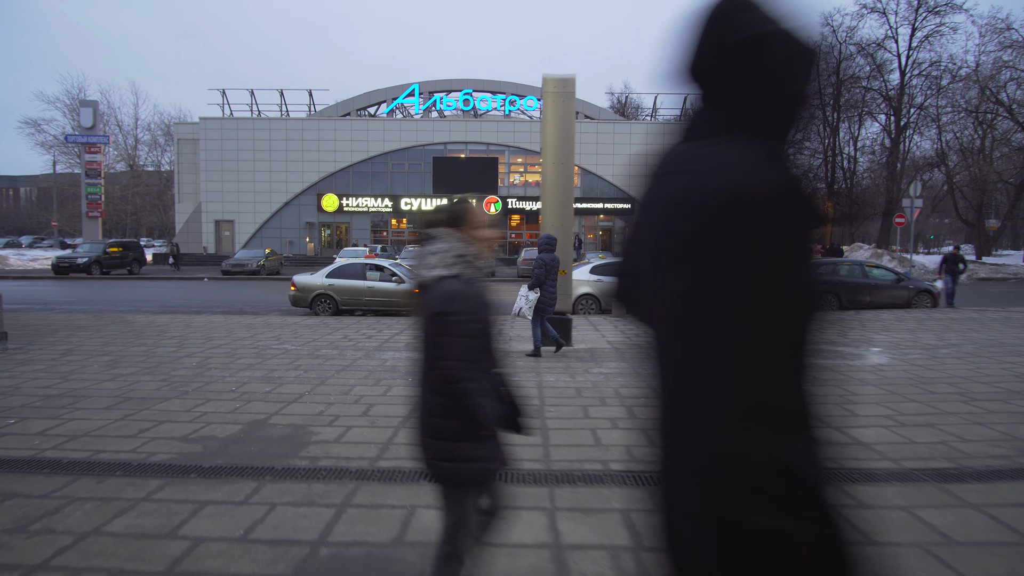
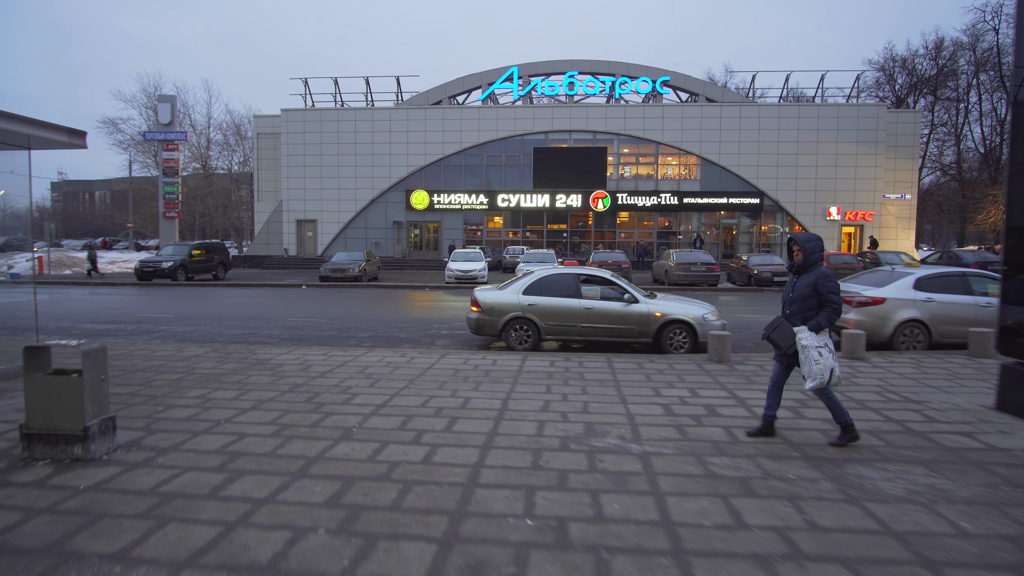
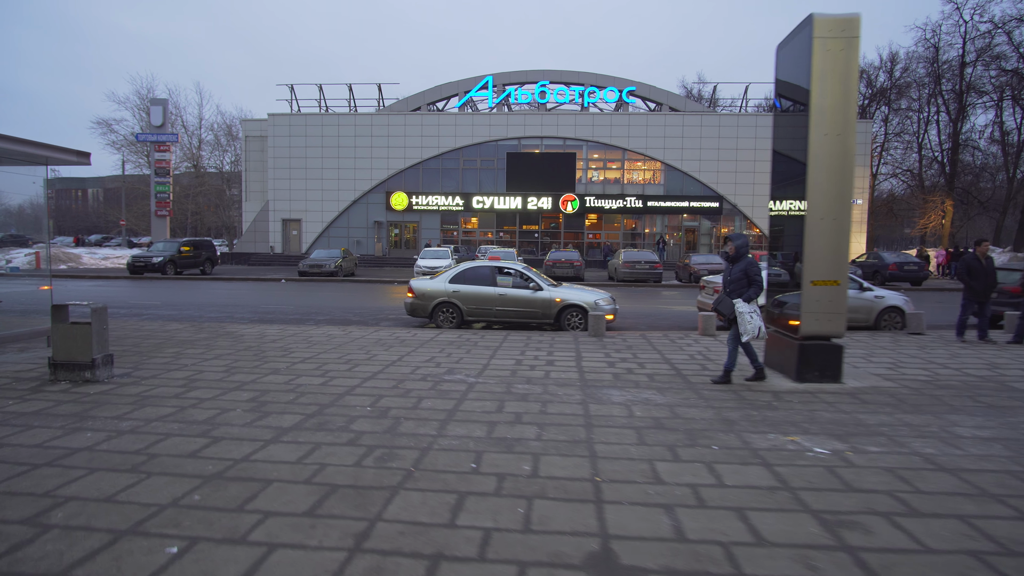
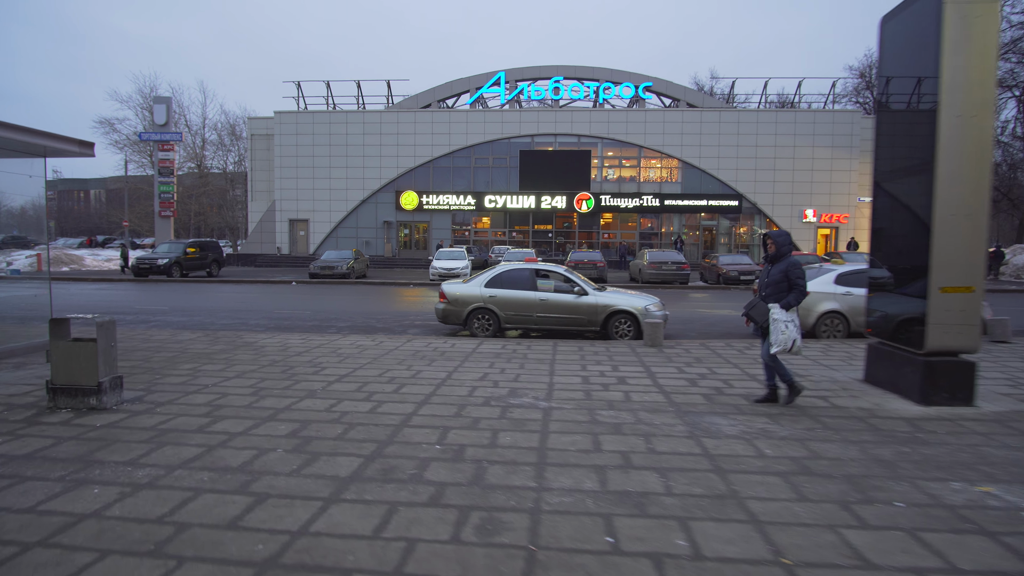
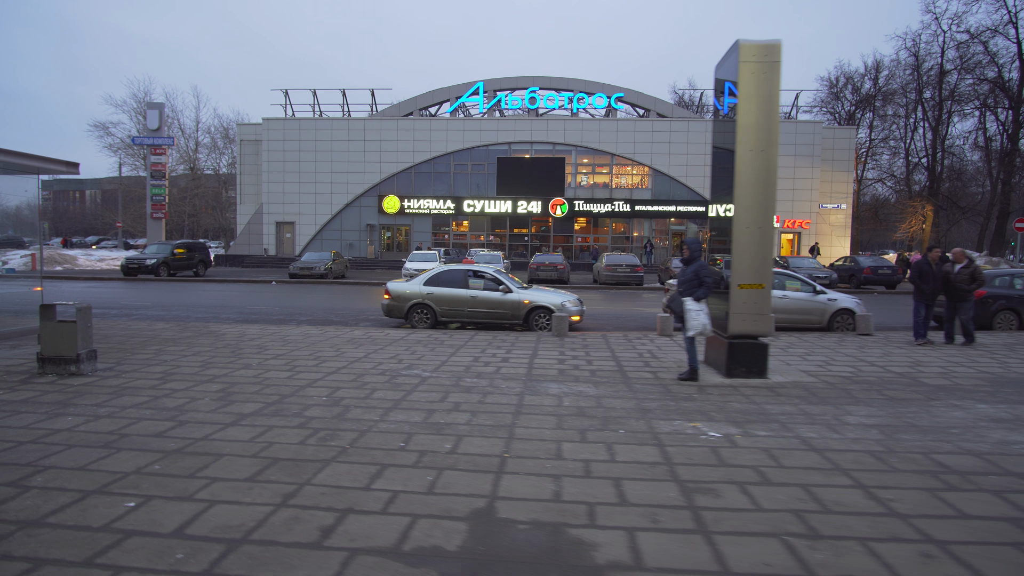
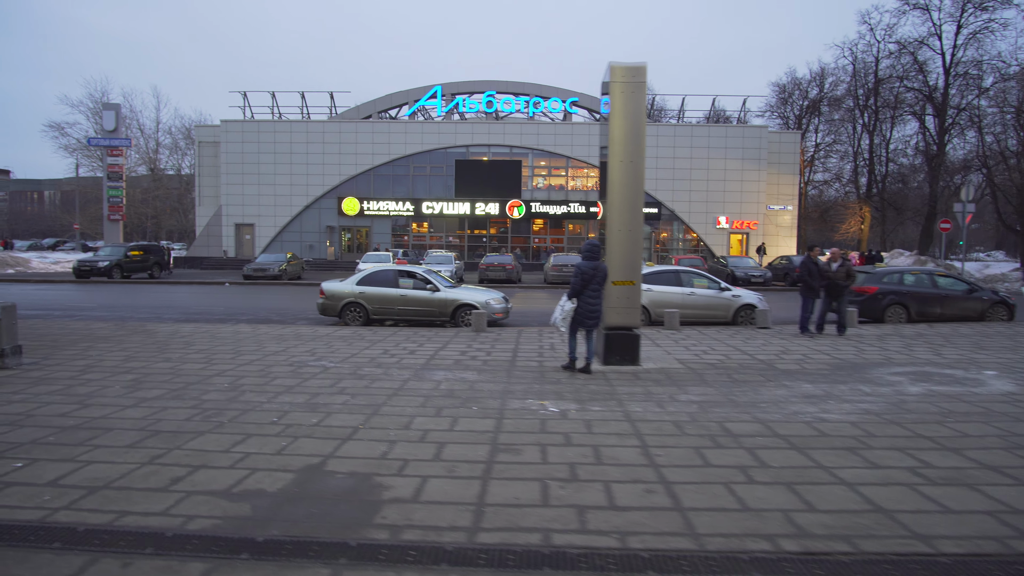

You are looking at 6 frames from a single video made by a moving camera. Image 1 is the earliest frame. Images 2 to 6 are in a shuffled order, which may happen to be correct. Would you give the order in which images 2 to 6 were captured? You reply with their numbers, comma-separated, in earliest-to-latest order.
6, 5, 3, 4, 2
